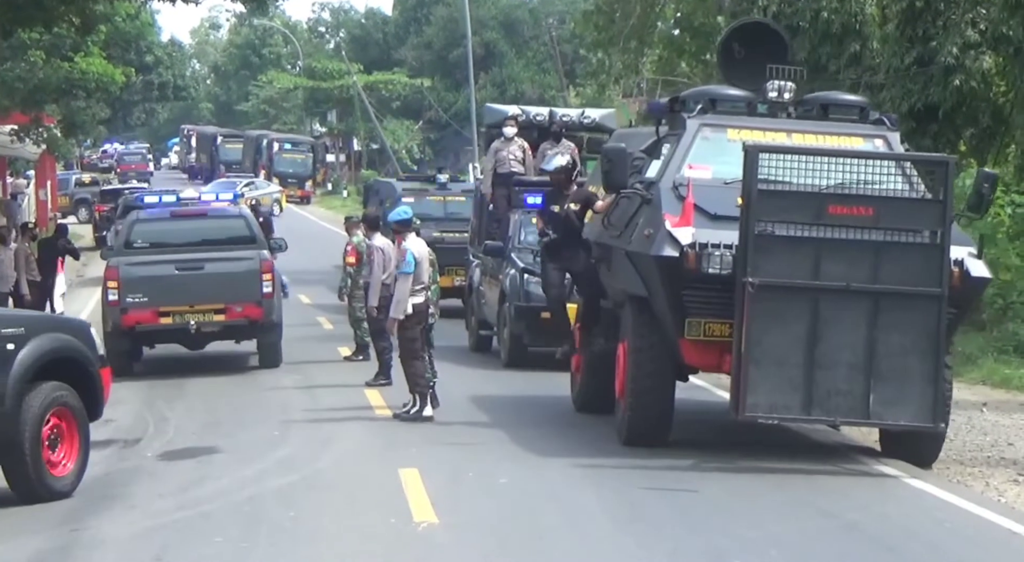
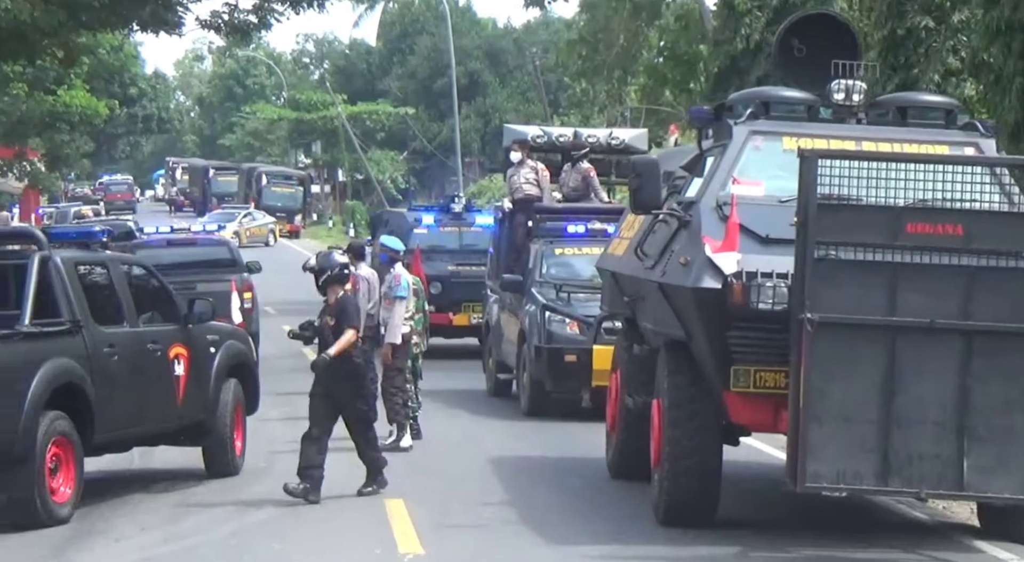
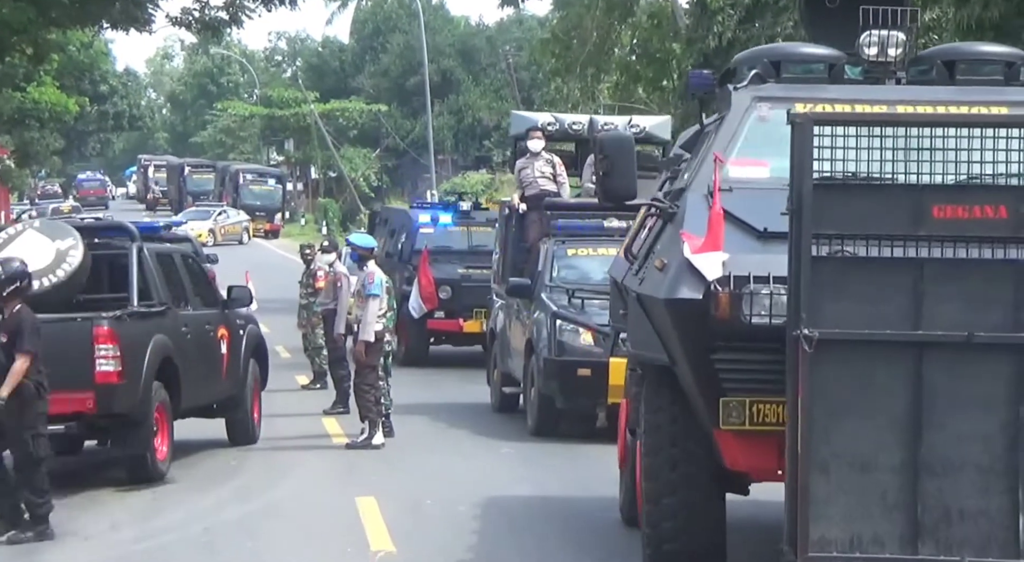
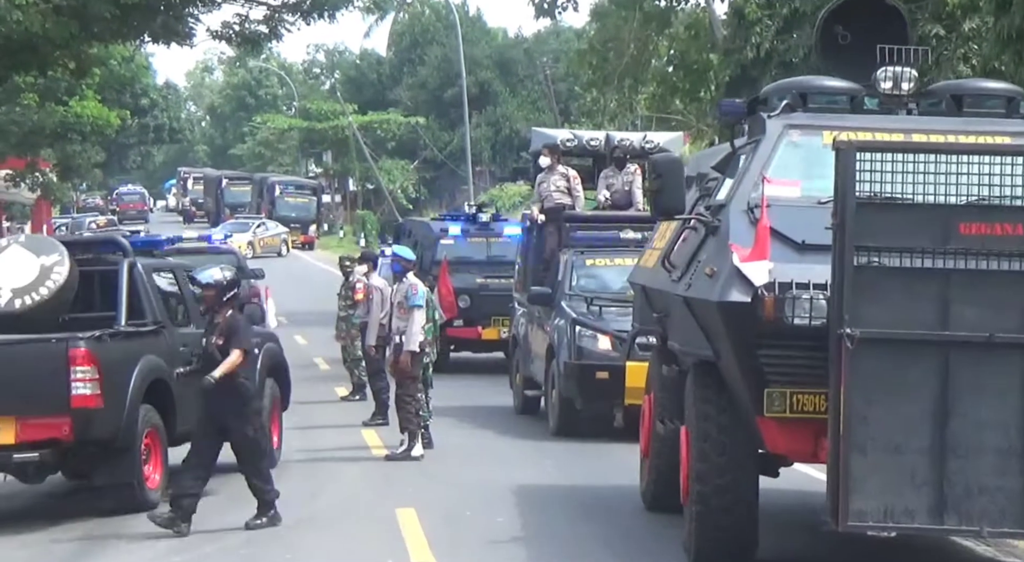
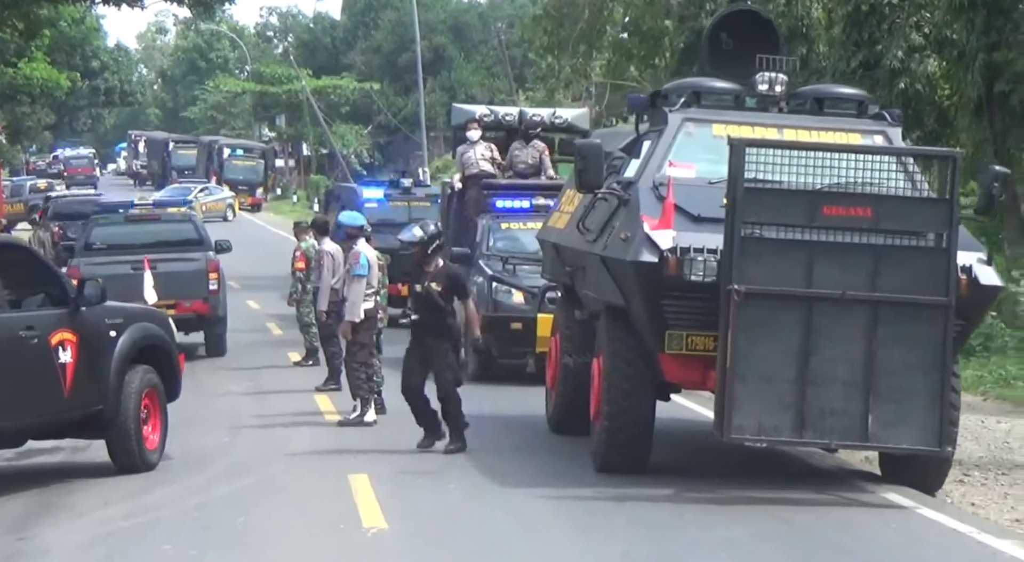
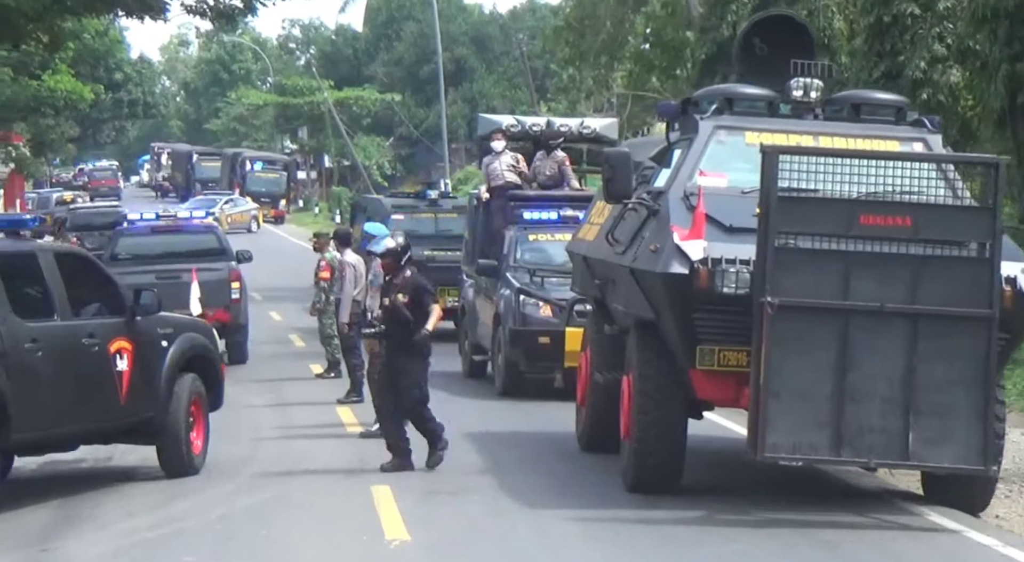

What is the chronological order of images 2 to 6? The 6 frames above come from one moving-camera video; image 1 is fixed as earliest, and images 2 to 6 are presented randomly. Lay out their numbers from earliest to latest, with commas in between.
5, 6, 2, 4, 3
